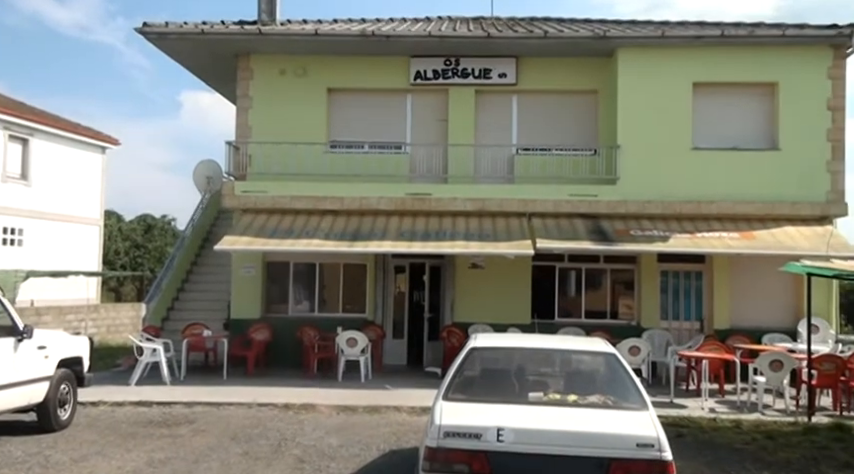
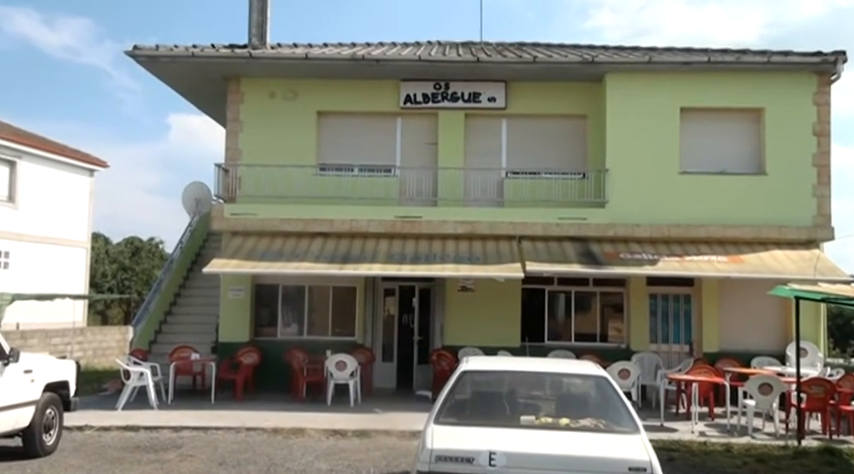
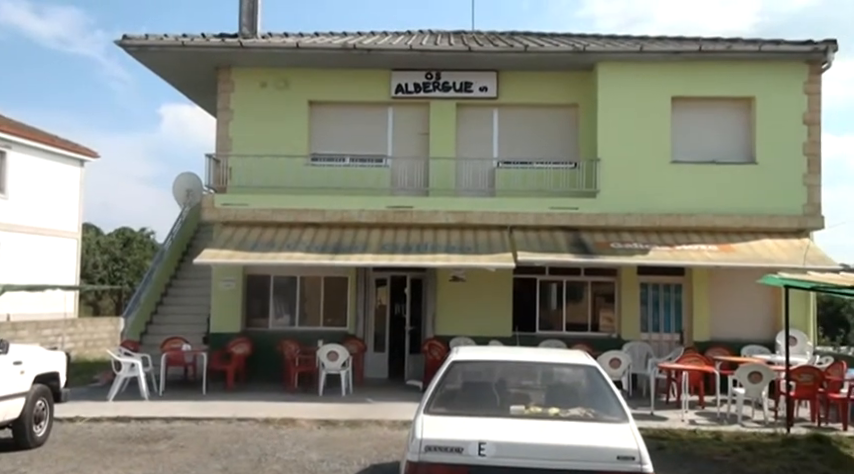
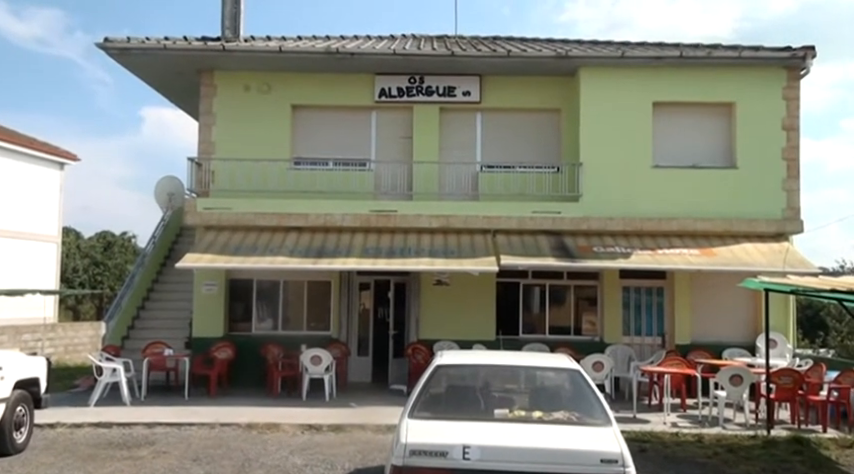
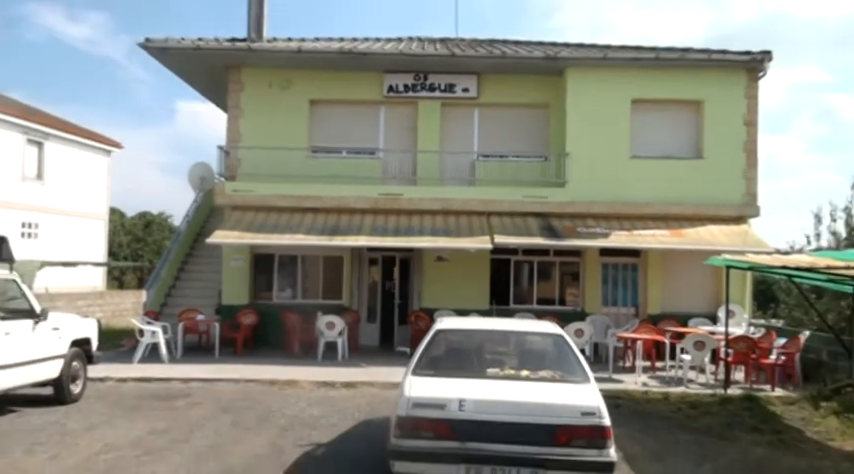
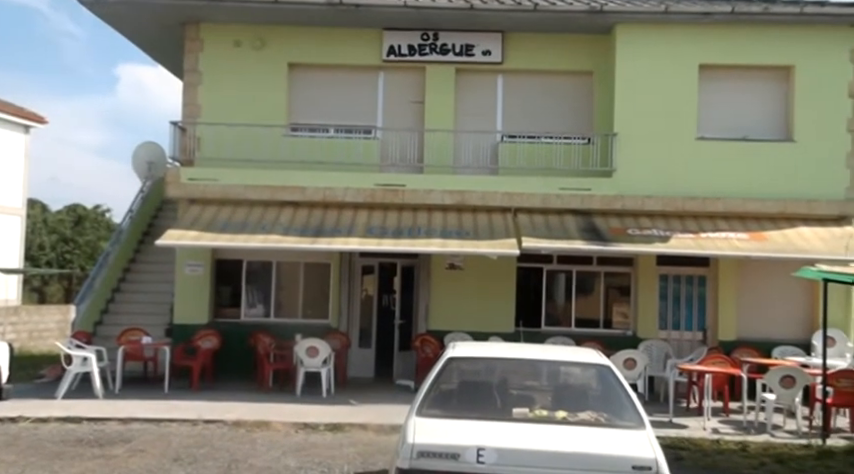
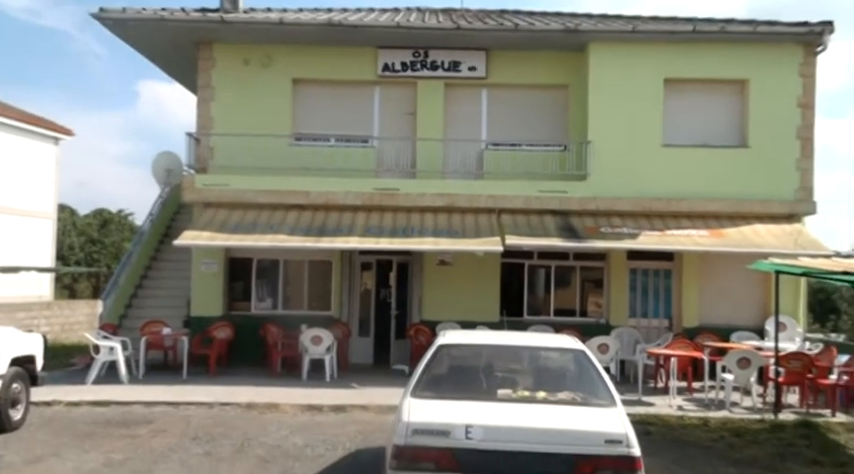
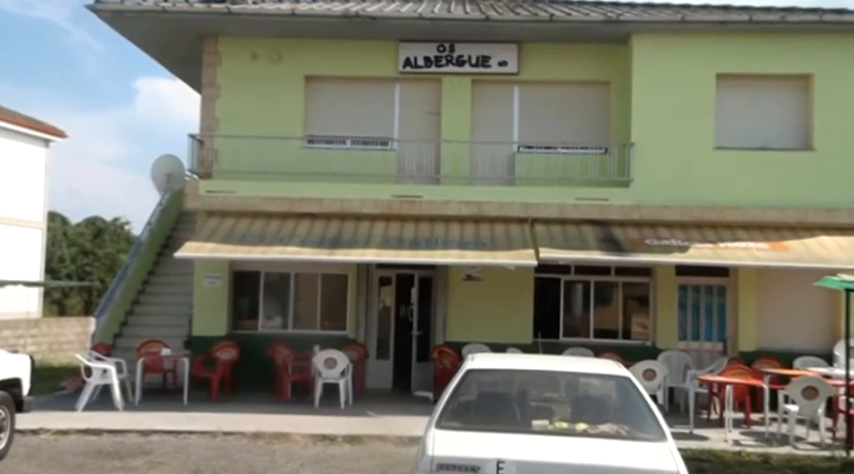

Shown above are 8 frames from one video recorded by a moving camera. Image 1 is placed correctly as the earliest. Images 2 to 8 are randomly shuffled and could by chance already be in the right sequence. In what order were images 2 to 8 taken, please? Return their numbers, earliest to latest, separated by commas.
3, 4, 2, 8, 6, 7, 5
